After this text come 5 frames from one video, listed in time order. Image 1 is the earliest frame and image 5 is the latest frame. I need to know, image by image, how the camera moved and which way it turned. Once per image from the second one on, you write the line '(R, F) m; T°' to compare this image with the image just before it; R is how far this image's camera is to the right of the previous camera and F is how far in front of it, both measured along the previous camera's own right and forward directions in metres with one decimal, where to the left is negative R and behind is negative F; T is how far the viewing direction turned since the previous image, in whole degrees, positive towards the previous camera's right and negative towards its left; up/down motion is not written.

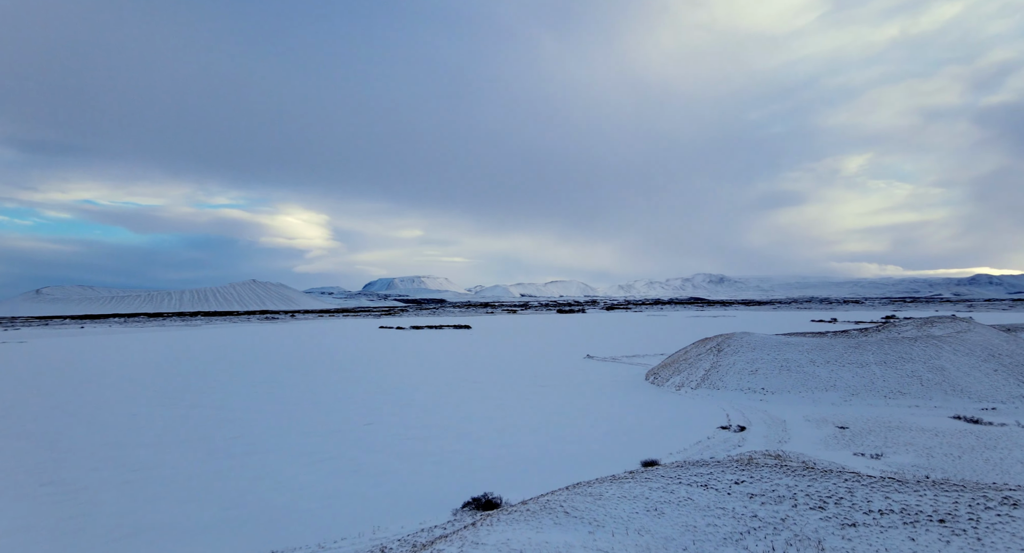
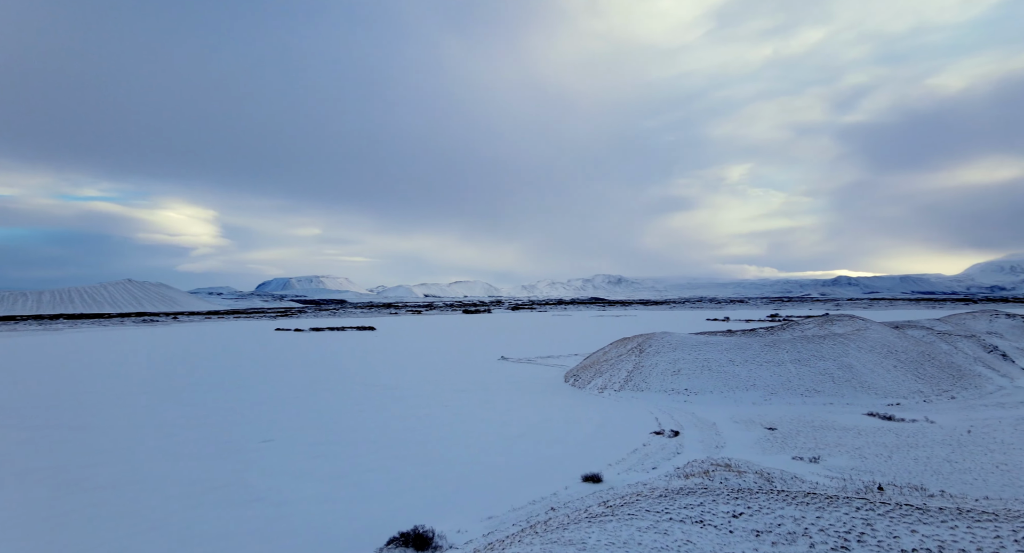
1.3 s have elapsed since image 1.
(-0.5, +1.3) m; +10°
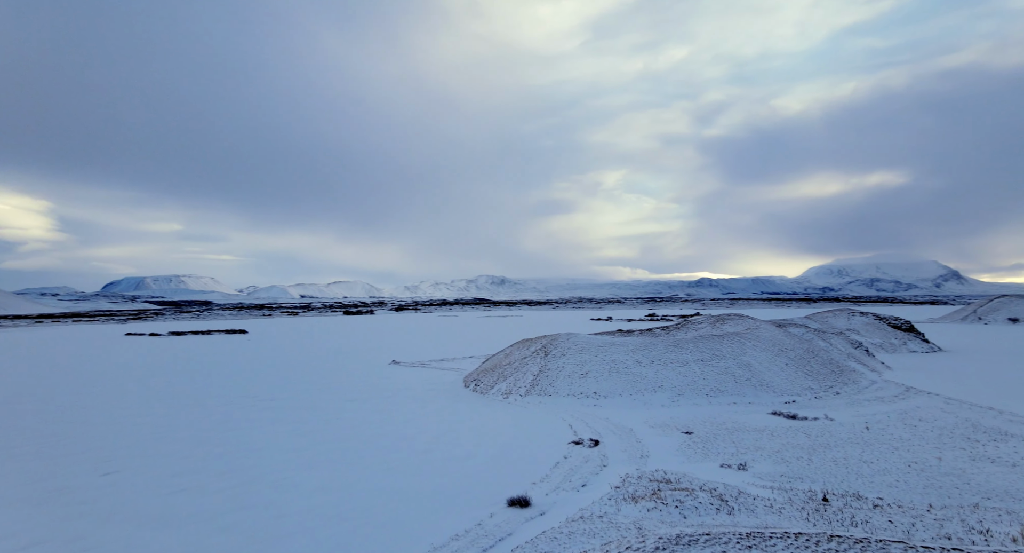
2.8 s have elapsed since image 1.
(-0.6, +1.4) m; +12°
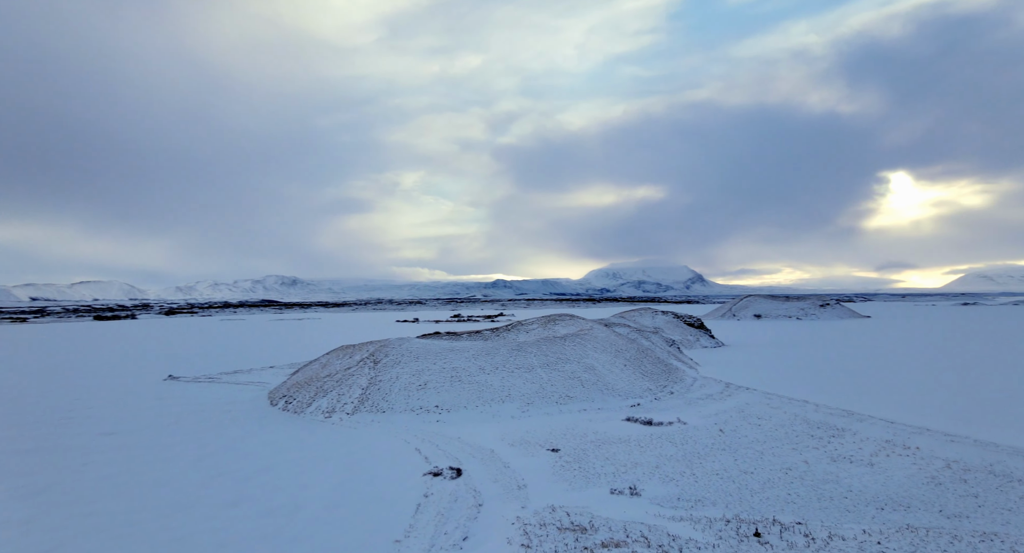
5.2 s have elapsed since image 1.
(-1.0, +2.3) m; +21°
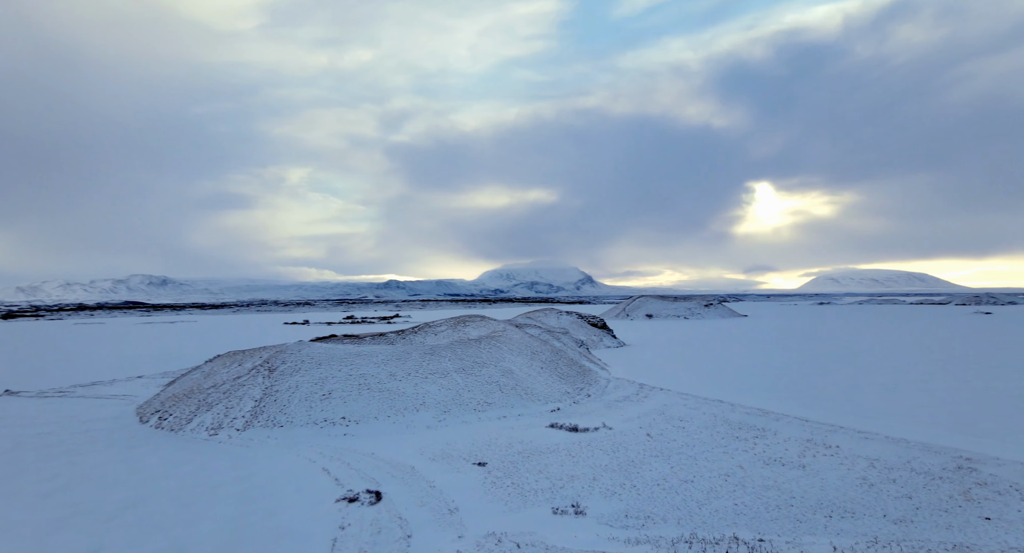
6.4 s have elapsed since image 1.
(-0.8, +1.0) m; +12°
